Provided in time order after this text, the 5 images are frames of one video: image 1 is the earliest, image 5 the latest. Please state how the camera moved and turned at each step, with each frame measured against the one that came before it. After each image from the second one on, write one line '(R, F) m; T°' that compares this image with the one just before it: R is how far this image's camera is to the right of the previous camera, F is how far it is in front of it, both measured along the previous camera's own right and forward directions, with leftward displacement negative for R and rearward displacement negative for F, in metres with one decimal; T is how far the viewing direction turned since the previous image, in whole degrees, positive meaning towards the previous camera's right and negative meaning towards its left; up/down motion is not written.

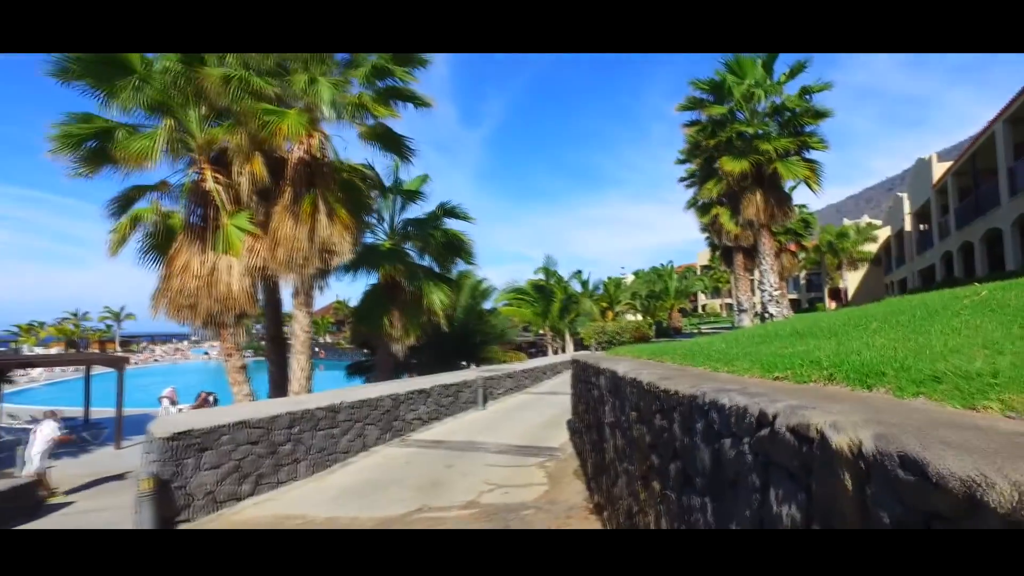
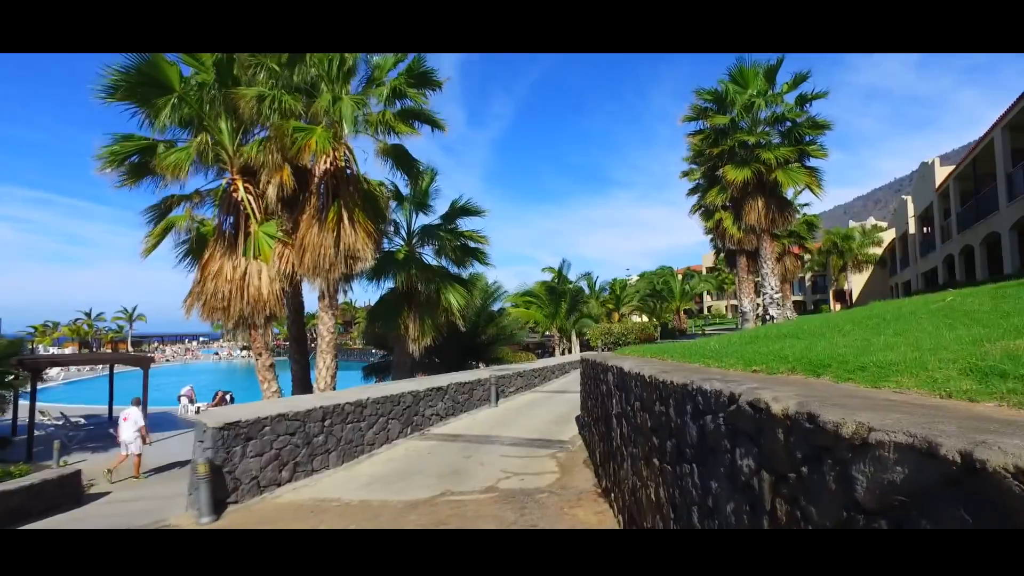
(-0.1, -0.7) m; -1°
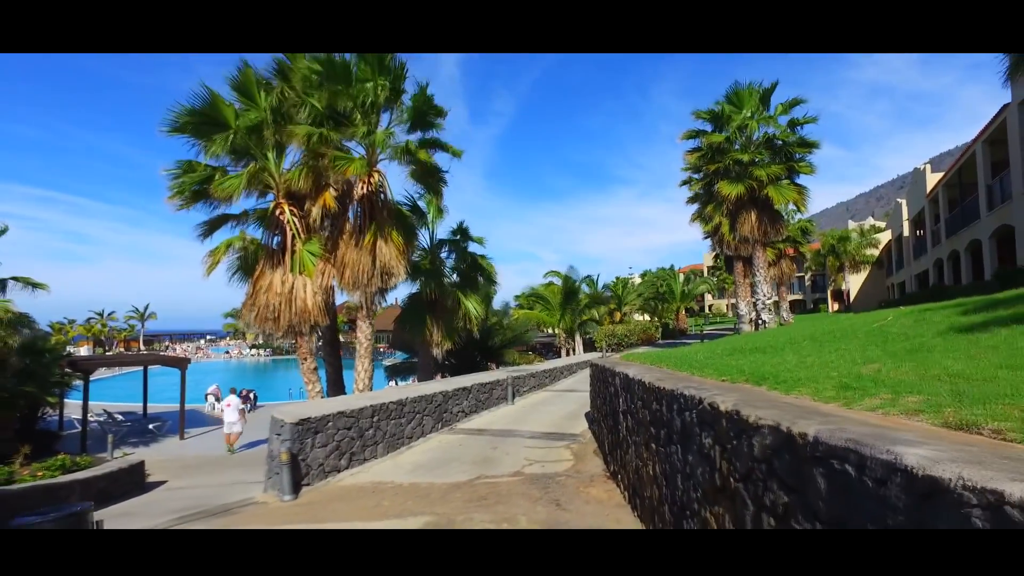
(-0.3, -1.5) m; 0°
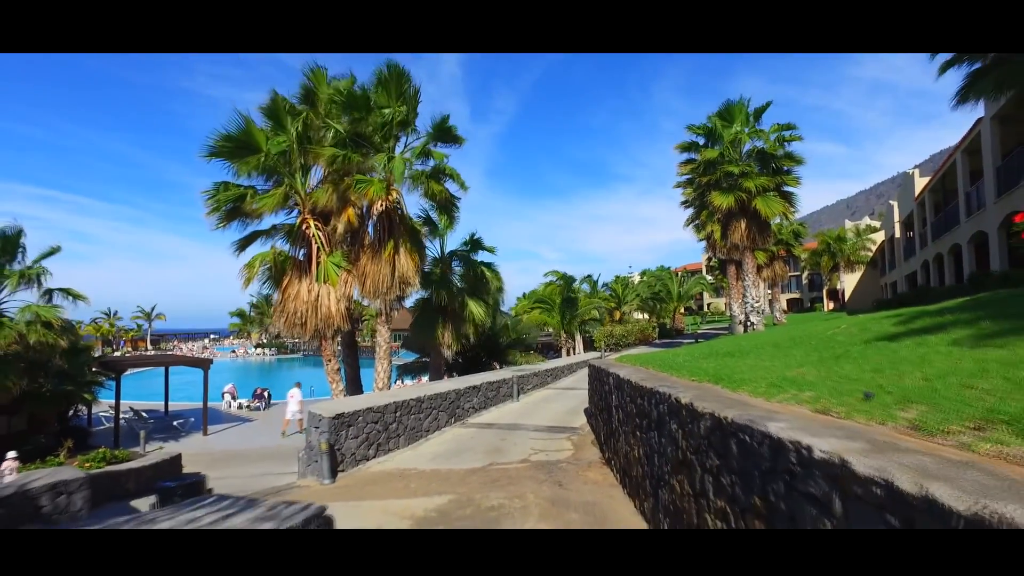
(-0.1, -1.3) m; 0°
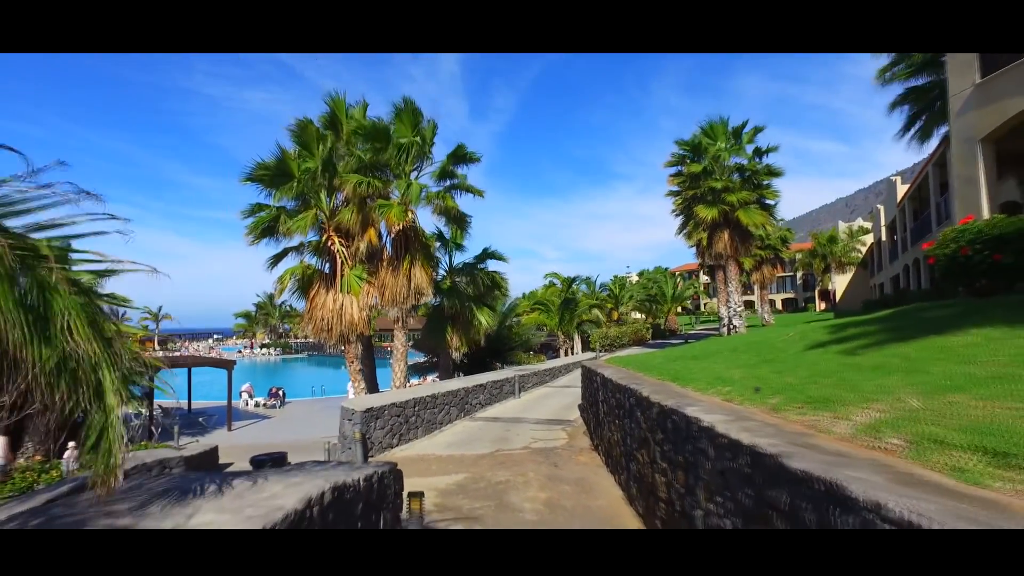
(-0.1, -1.8) m; 0°
